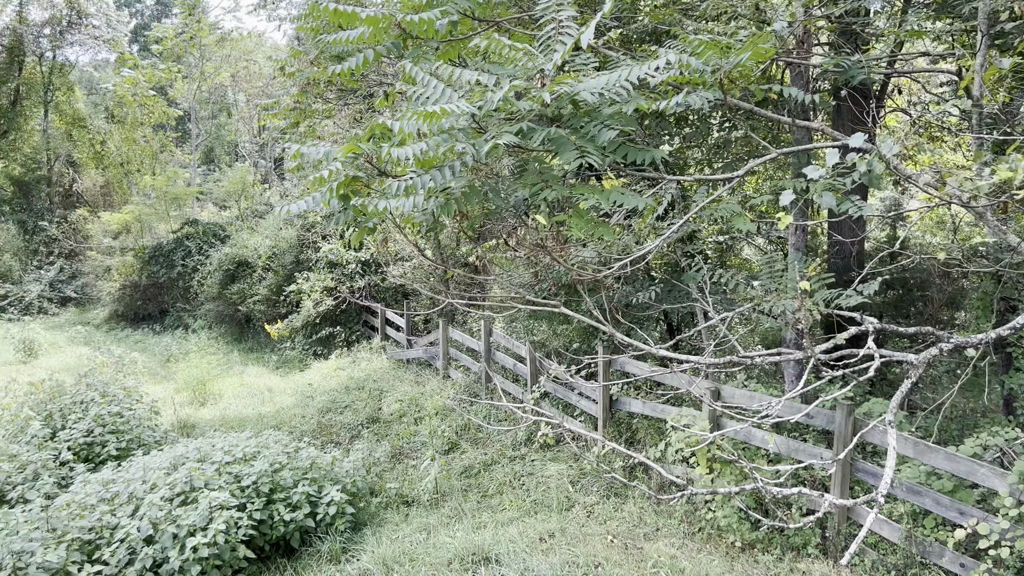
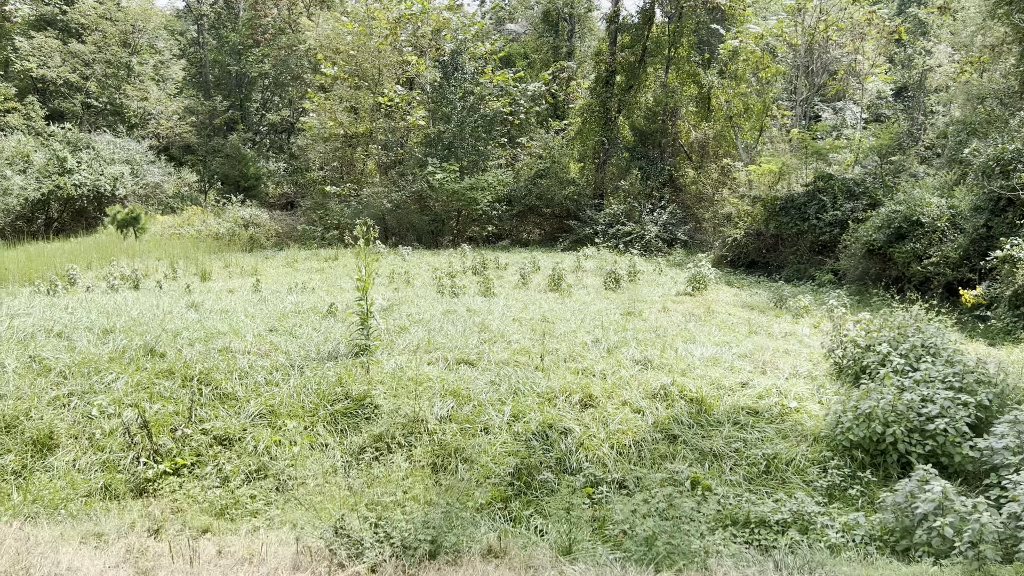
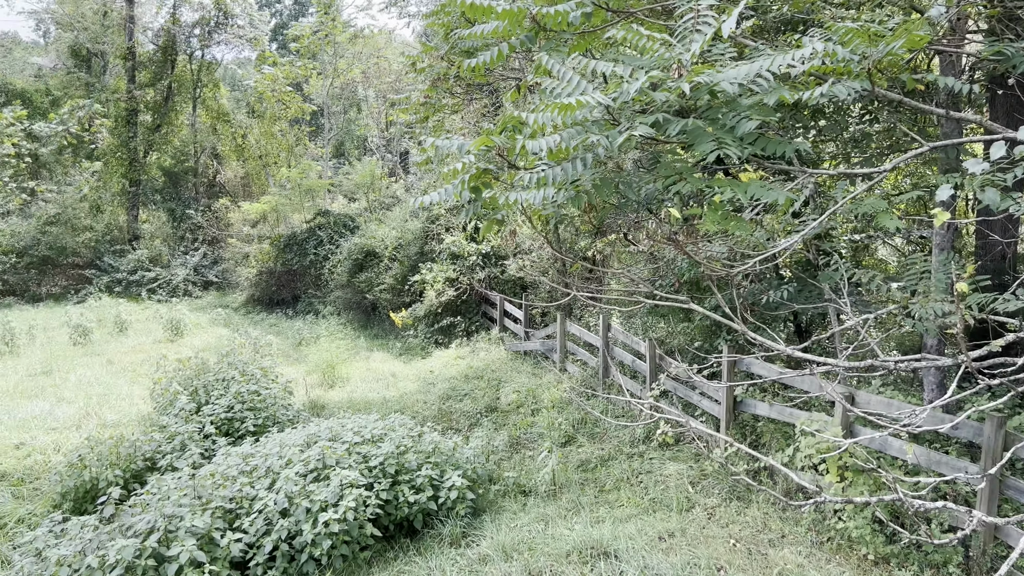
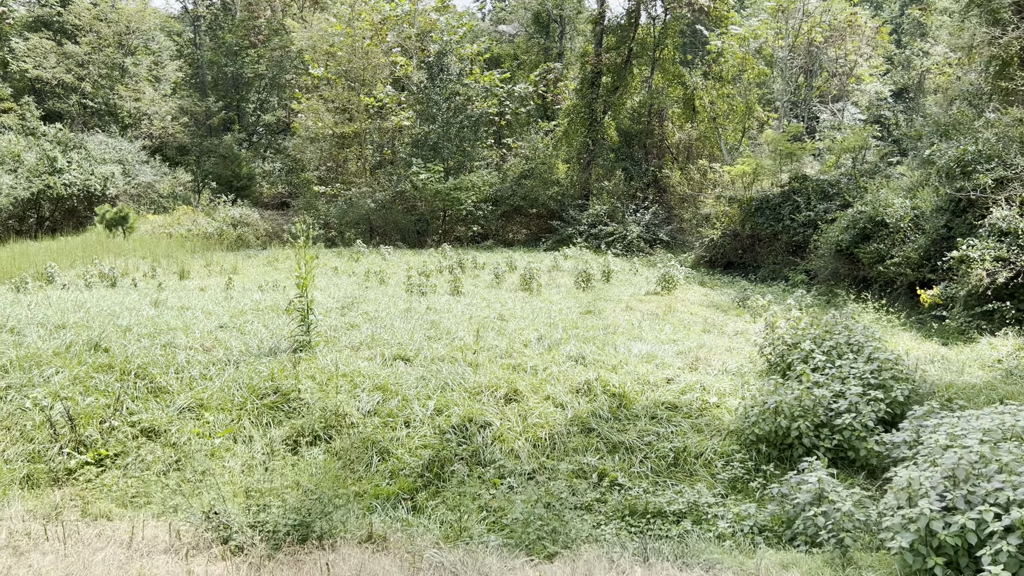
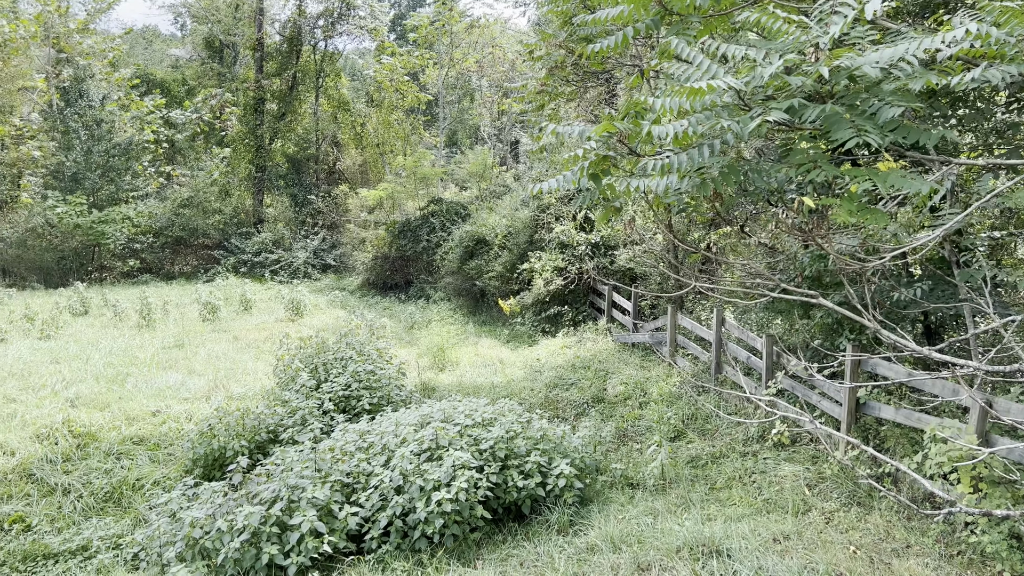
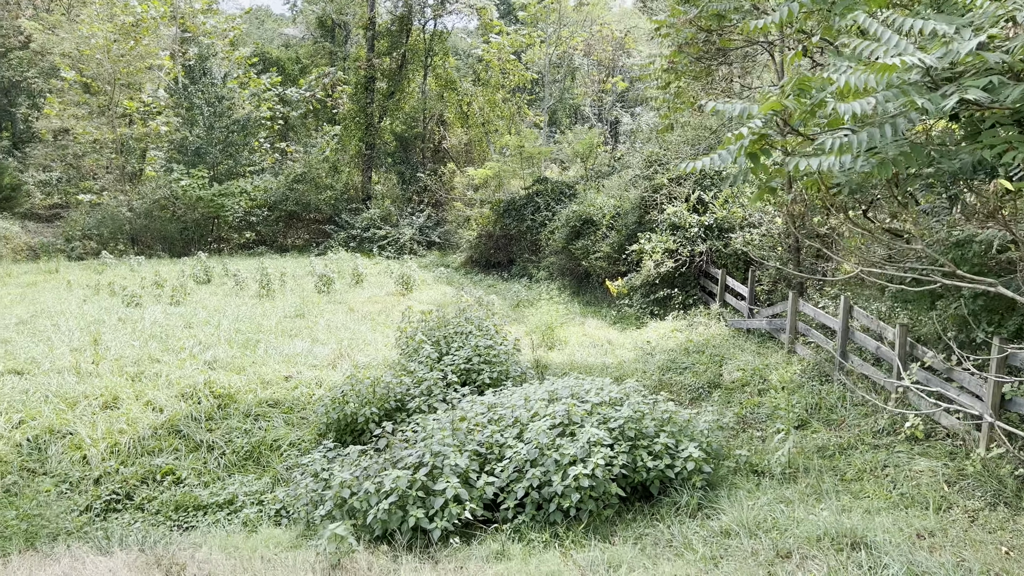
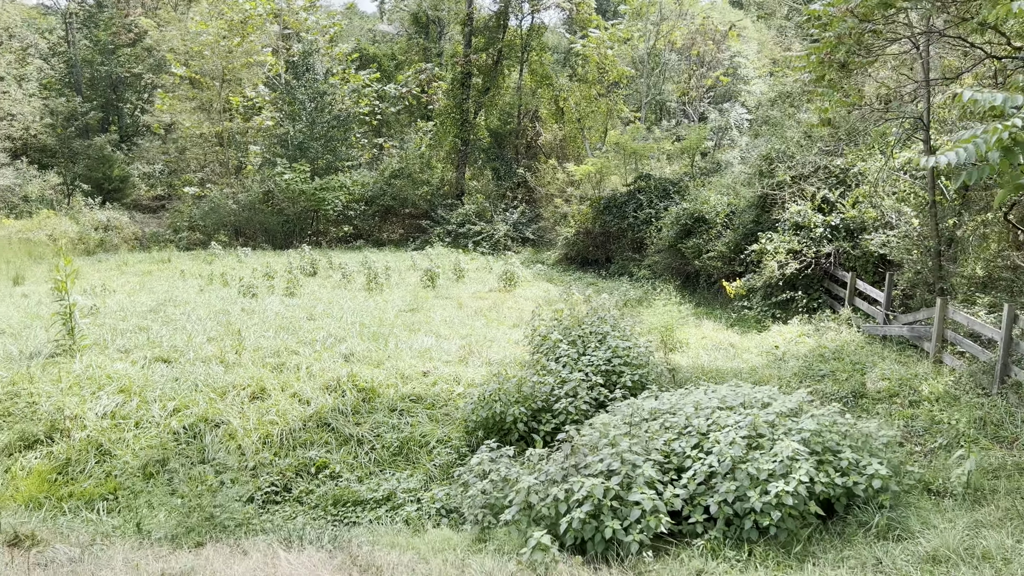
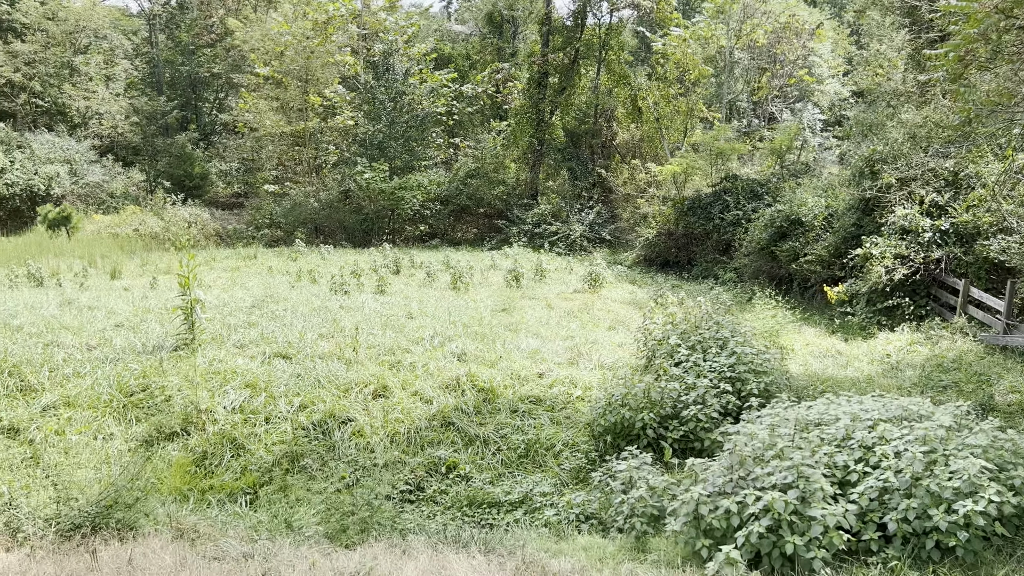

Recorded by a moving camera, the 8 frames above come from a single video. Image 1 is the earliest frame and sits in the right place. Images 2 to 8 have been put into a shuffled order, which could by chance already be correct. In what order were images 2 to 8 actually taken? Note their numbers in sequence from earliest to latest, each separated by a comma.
3, 5, 6, 7, 8, 4, 2
